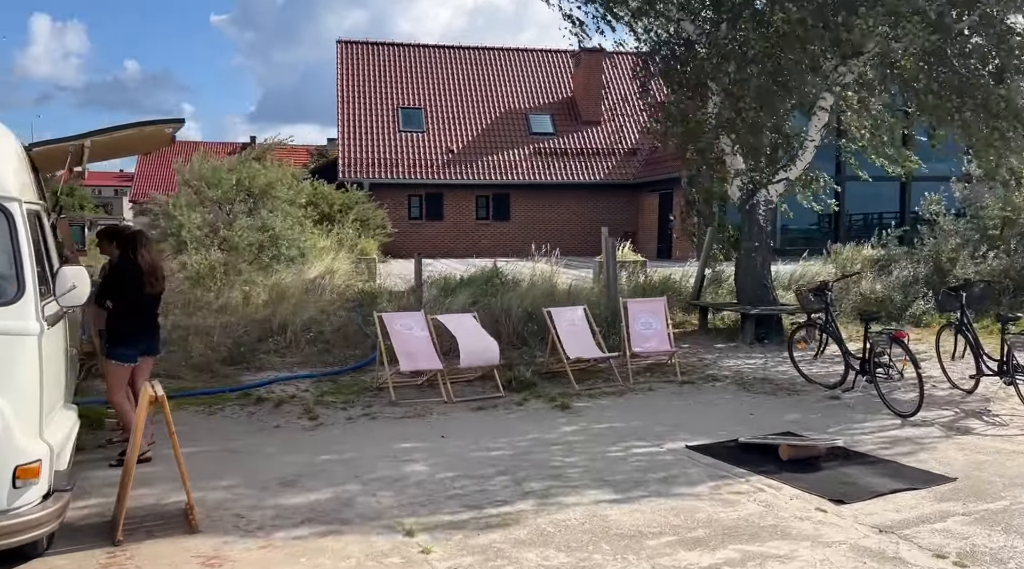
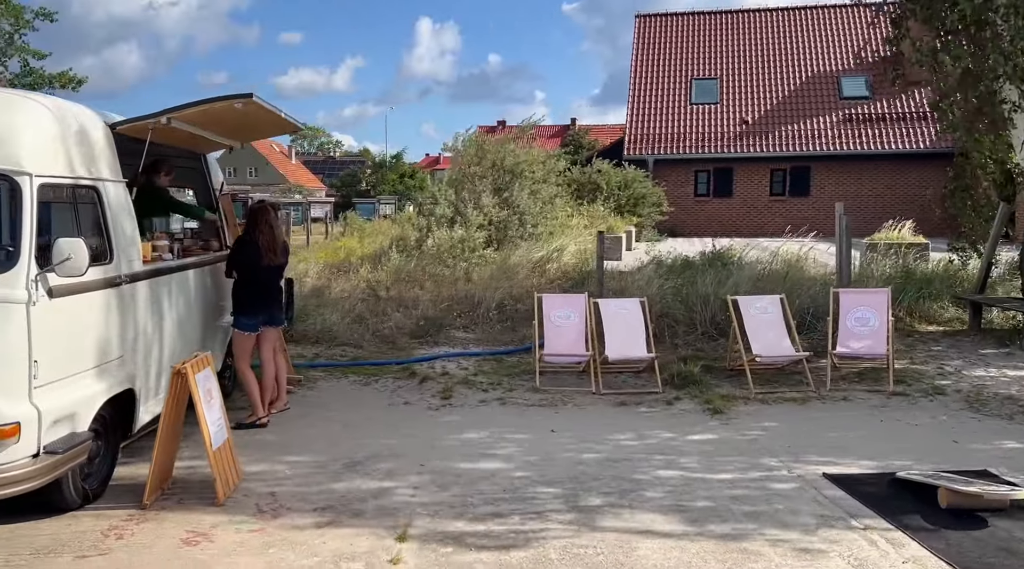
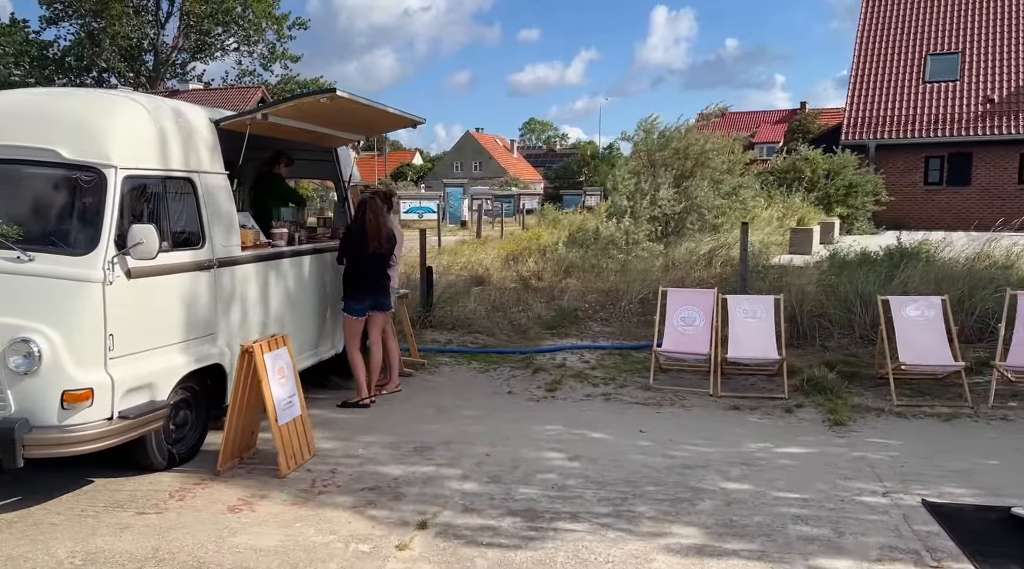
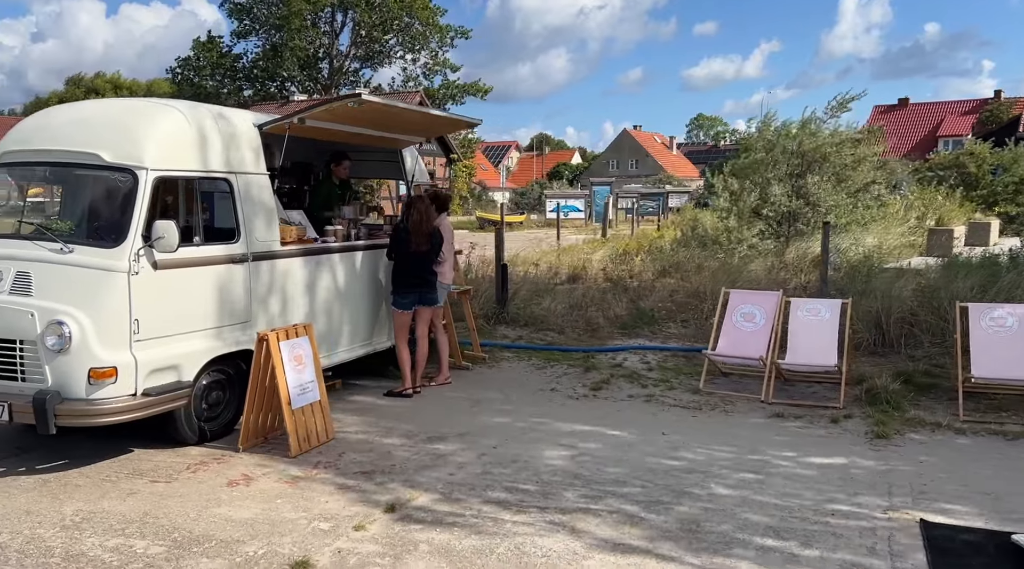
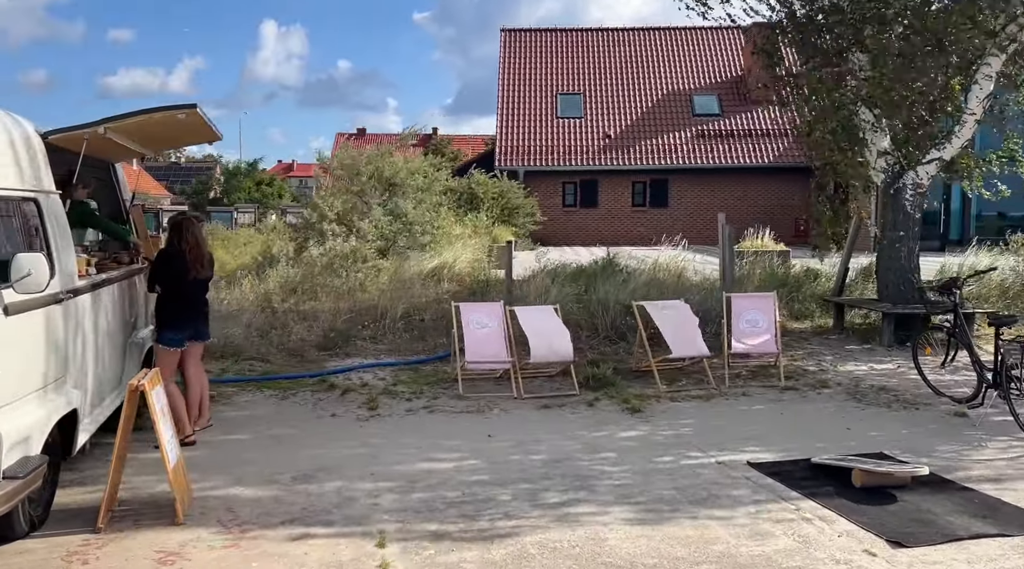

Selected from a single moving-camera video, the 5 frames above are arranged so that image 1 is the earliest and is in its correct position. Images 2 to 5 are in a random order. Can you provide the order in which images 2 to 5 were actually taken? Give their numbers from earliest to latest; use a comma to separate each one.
5, 2, 3, 4
